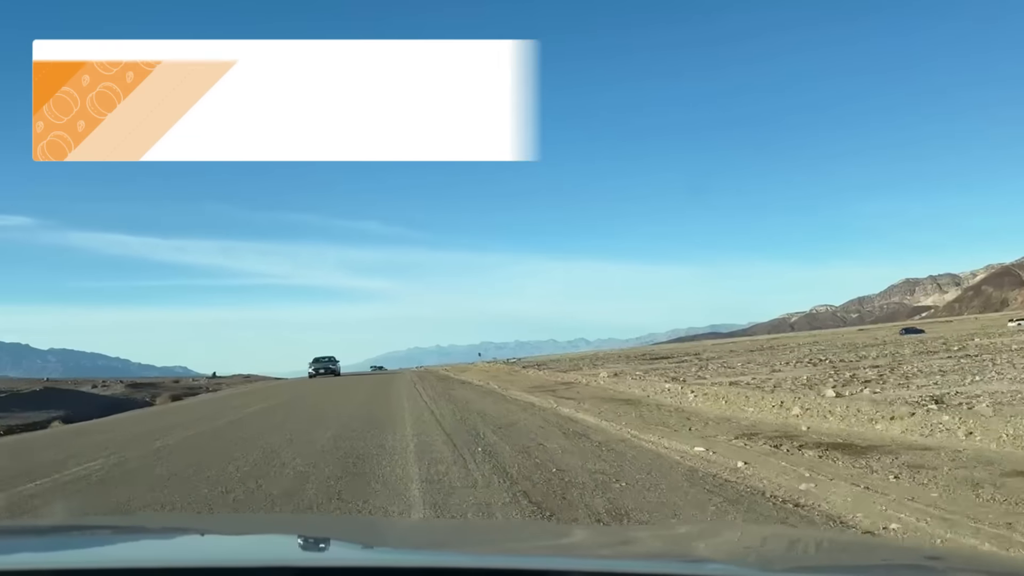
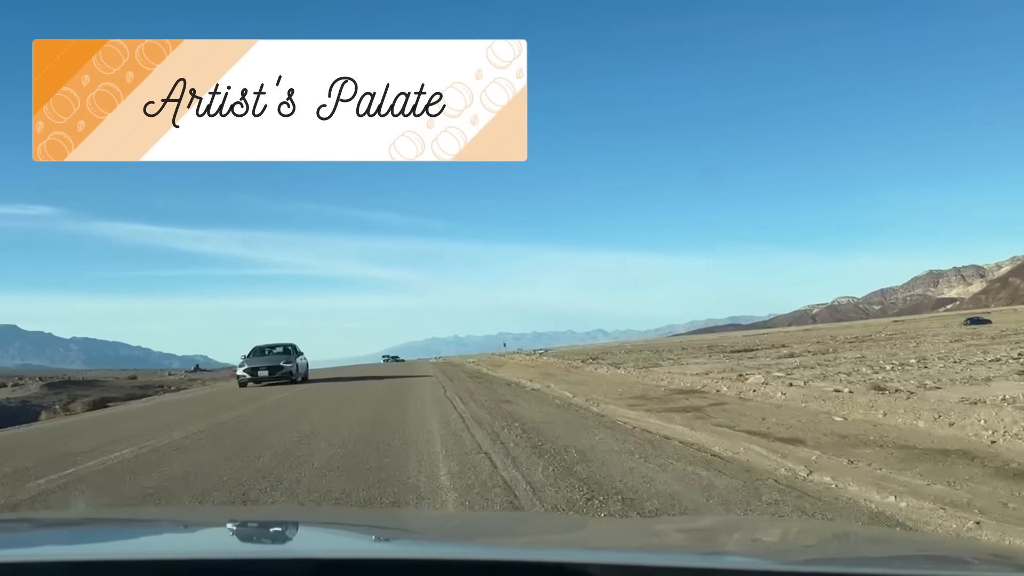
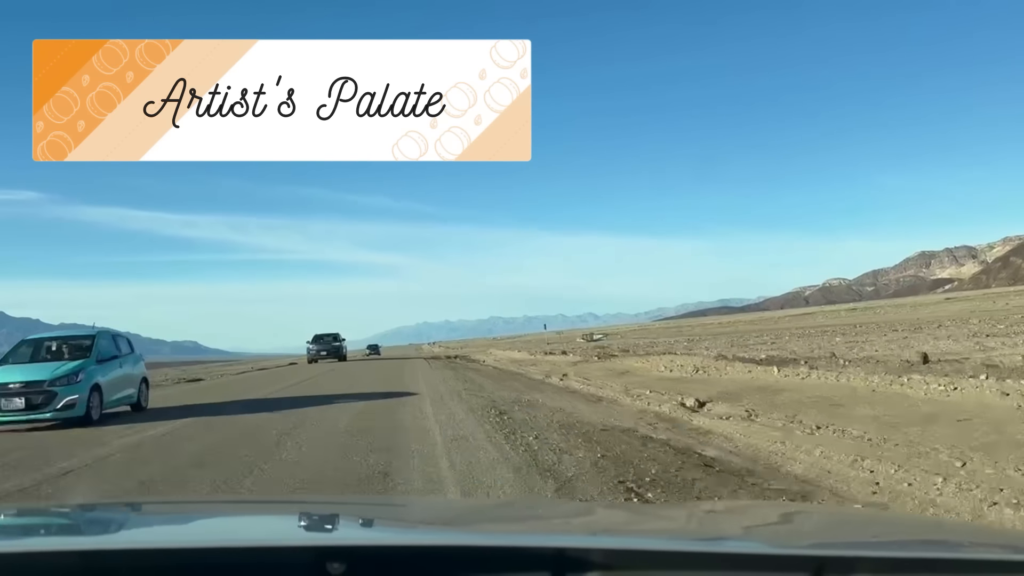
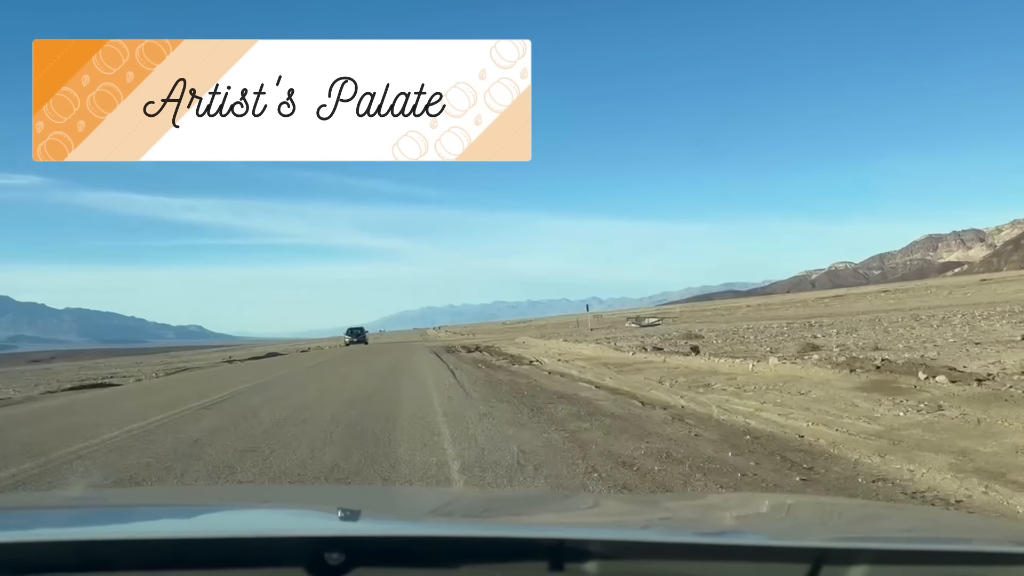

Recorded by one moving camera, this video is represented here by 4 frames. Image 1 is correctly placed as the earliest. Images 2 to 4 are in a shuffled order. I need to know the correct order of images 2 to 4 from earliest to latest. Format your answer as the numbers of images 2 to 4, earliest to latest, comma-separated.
2, 3, 4
